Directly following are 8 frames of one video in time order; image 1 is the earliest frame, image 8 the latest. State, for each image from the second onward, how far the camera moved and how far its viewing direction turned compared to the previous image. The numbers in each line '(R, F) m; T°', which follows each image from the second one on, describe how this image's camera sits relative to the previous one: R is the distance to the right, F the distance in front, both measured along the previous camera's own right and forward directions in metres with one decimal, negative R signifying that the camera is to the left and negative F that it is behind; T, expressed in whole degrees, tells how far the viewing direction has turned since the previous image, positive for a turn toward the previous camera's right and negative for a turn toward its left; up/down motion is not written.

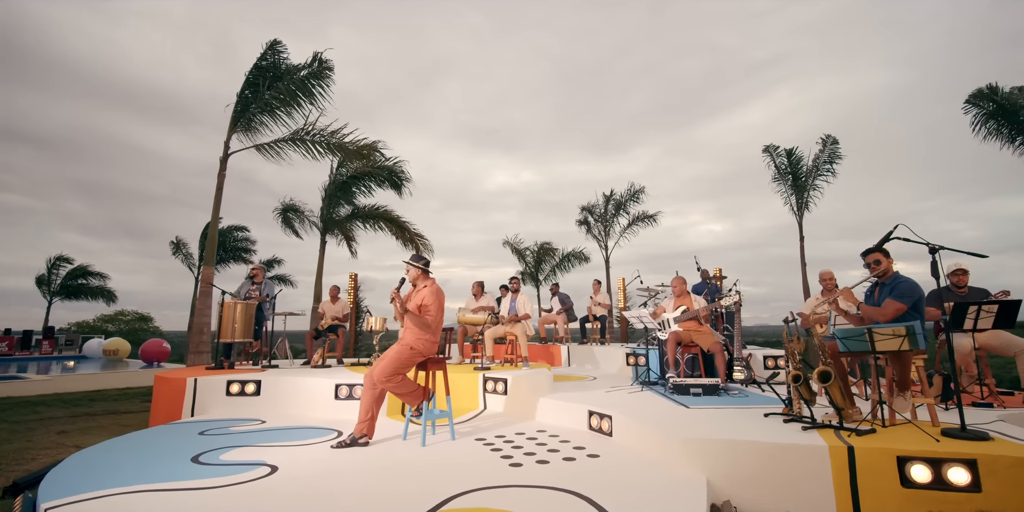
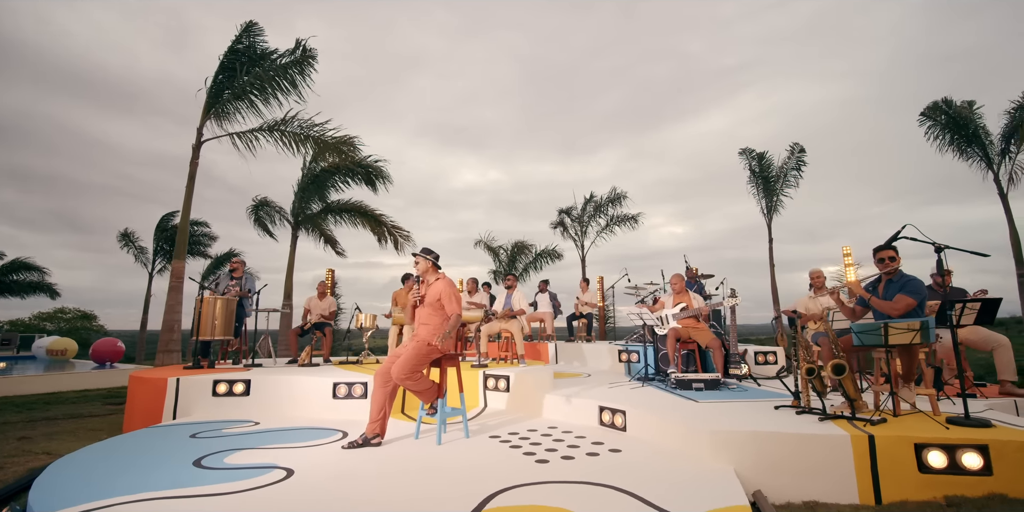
(-0.5, +0.1) m; +4°
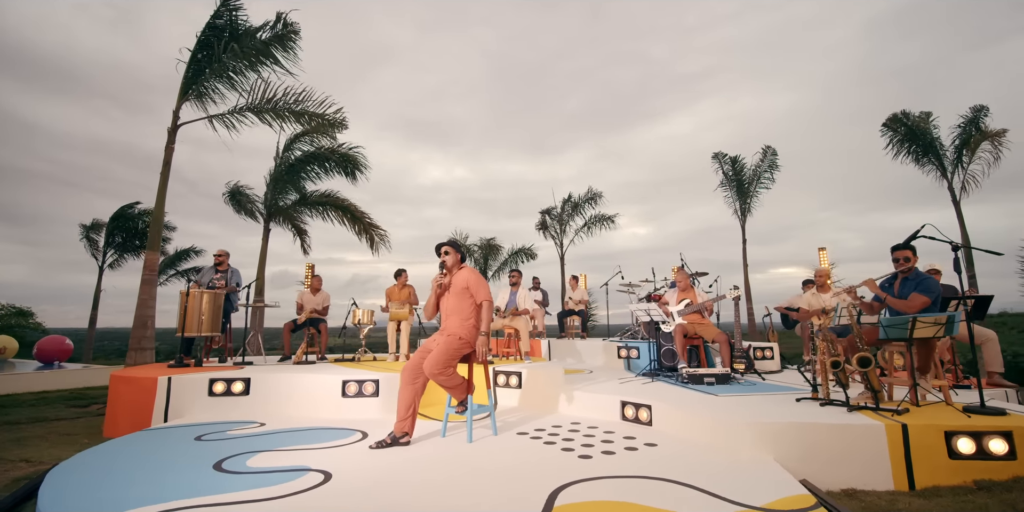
(-0.6, +0.1) m; +4°
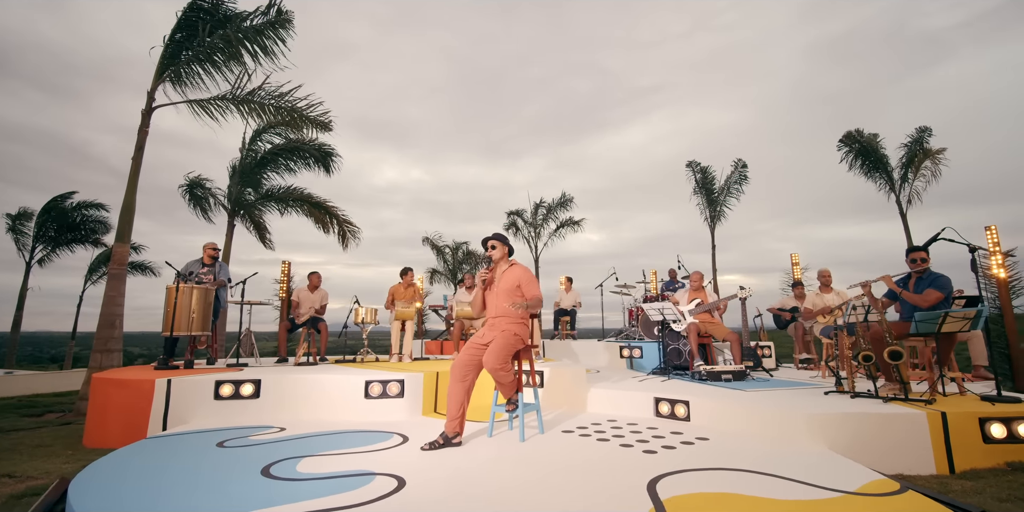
(-0.9, +0.1) m; +5°
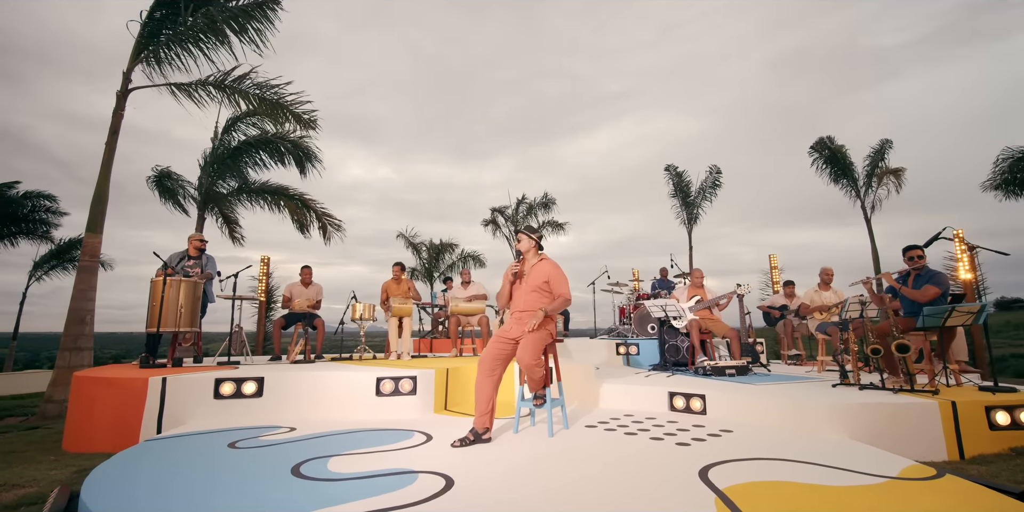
(-0.5, +0.1) m; +4°
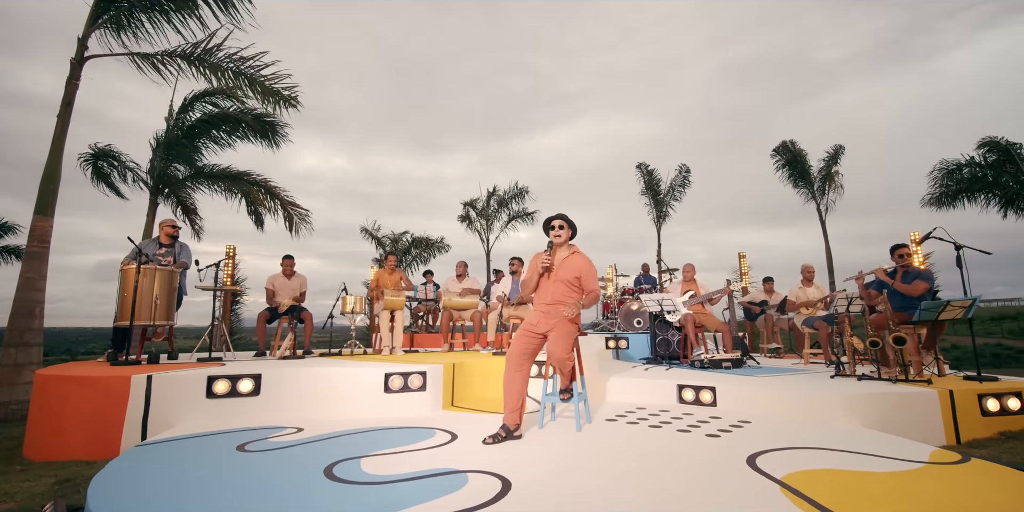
(-0.6, +0.1) m; +5°
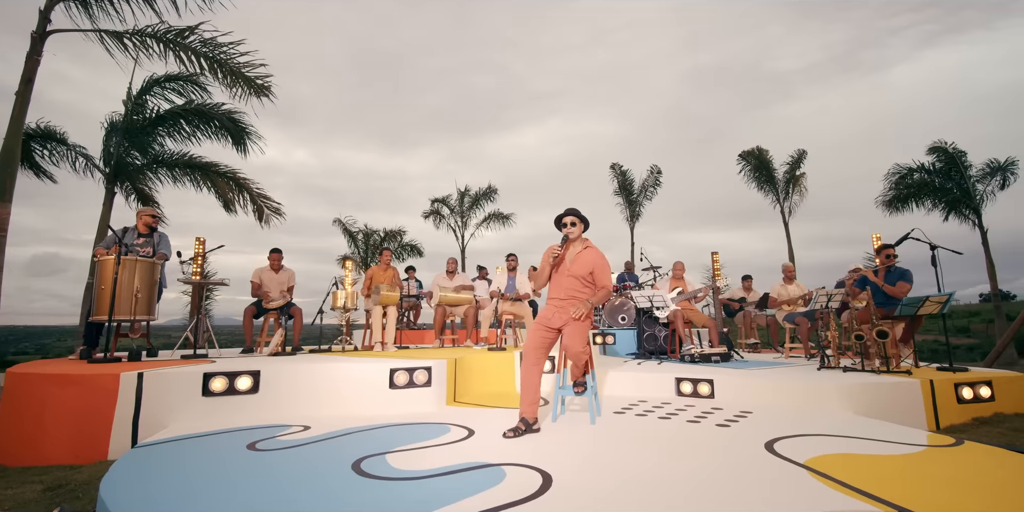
(-0.4, 0.0) m; +4°
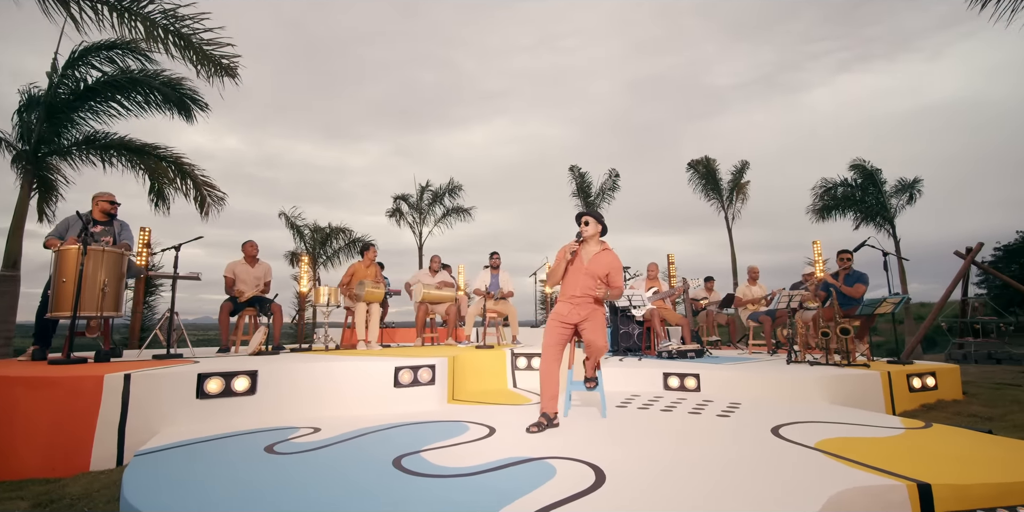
(-0.6, 0.0) m; +7°
